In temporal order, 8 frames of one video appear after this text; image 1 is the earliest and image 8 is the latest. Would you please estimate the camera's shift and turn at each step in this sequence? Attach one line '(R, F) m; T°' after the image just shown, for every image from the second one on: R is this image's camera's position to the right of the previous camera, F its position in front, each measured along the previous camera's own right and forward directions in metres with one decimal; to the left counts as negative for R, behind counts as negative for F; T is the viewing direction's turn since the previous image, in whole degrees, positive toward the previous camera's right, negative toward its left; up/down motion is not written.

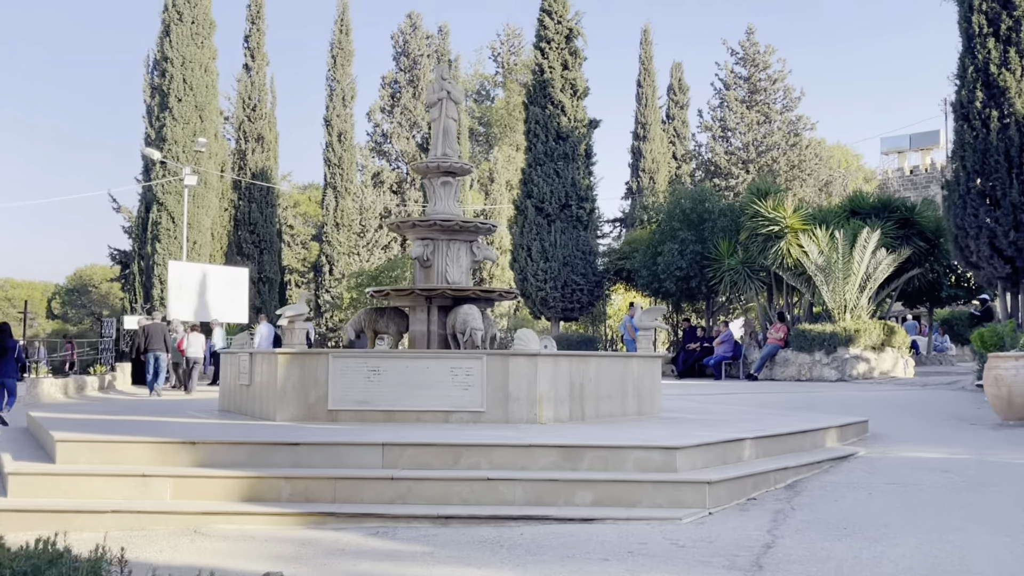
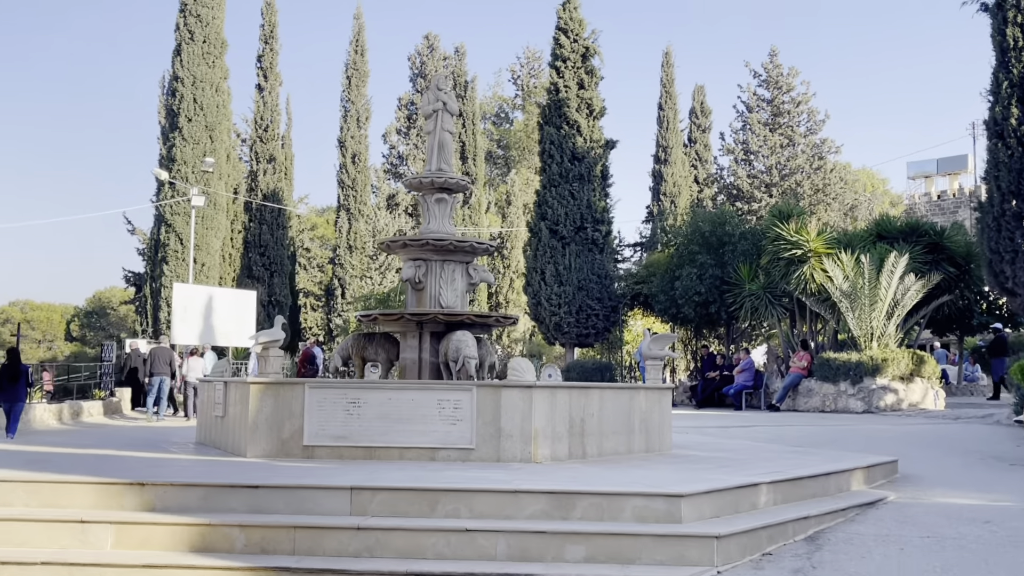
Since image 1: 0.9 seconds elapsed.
(+0.3, +0.9) m; -1°
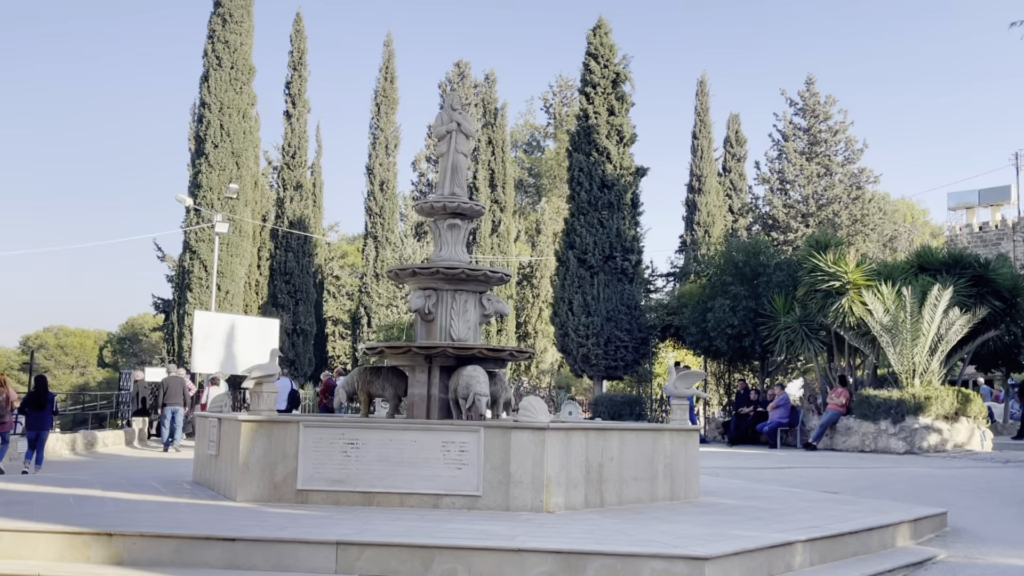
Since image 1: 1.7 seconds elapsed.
(+0.2, +0.7) m; -2°
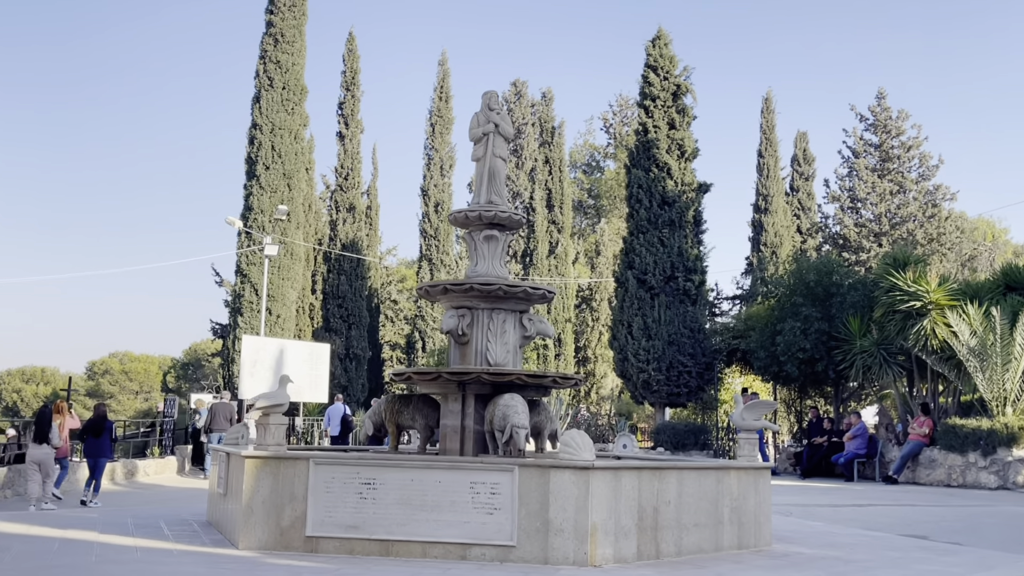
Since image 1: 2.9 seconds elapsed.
(+0.2, +1.2) m; -4°
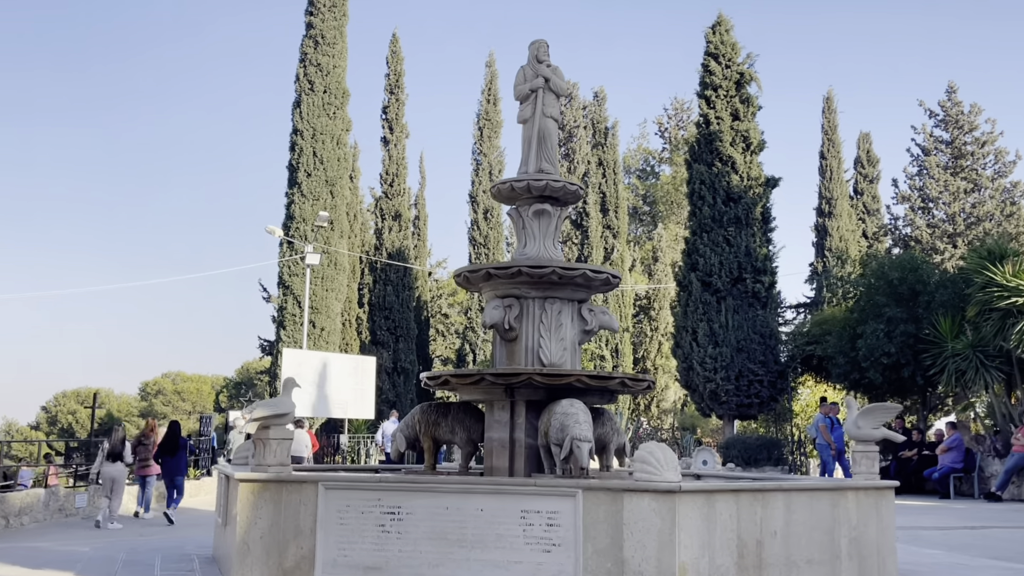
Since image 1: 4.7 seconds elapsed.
(0.0, +1.7) m; -3°
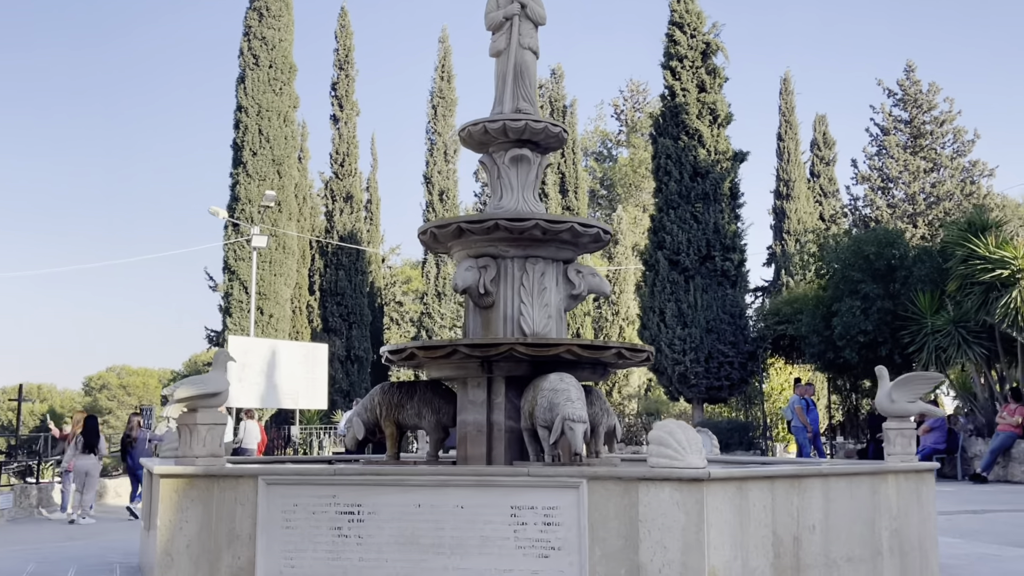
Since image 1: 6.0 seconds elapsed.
(-0.2, +1.2) m; +3°
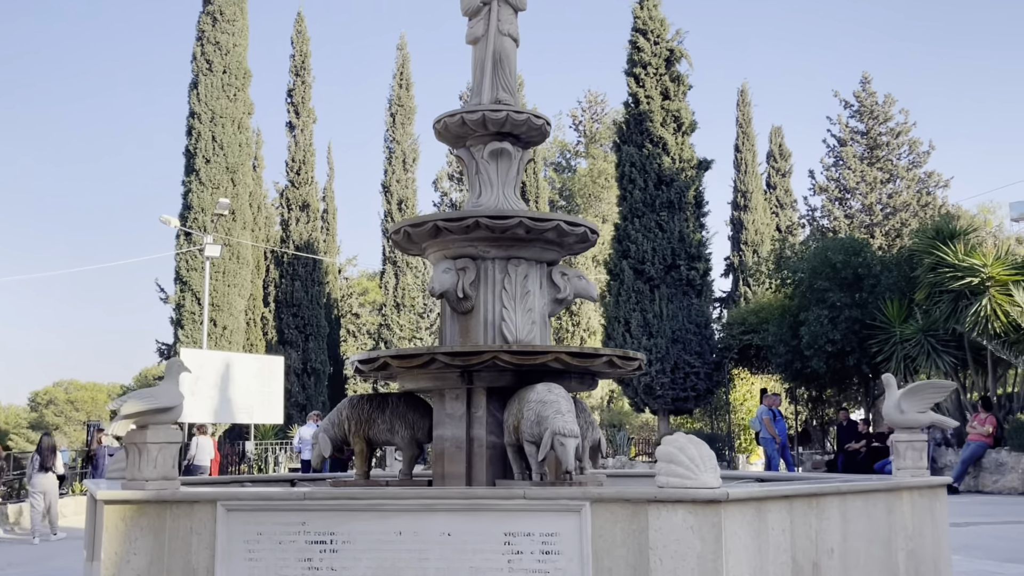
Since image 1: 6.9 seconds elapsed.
(-0.2, +0.5) m; +3°
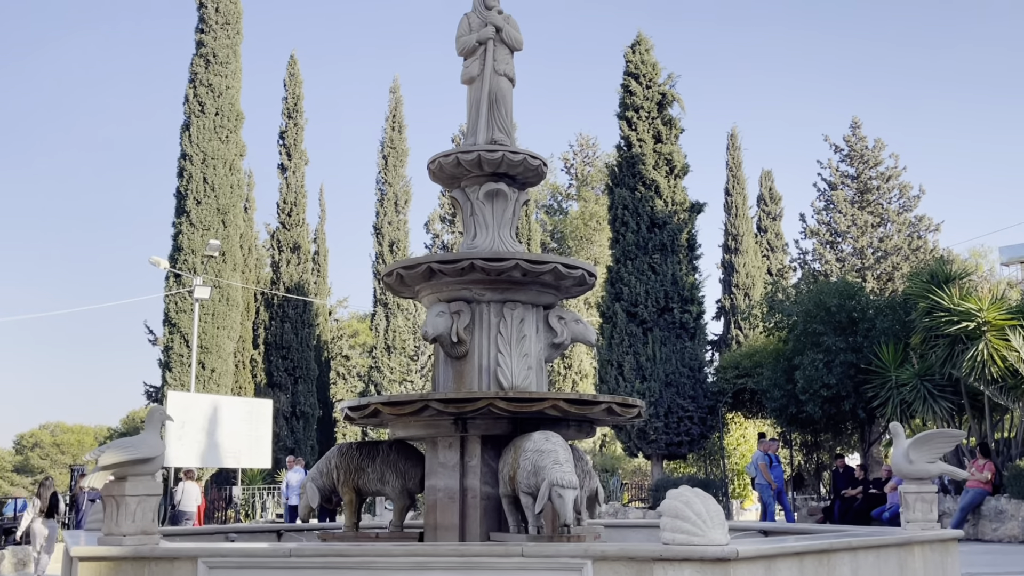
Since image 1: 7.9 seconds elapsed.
(0.0, +0.2) m; +1°
